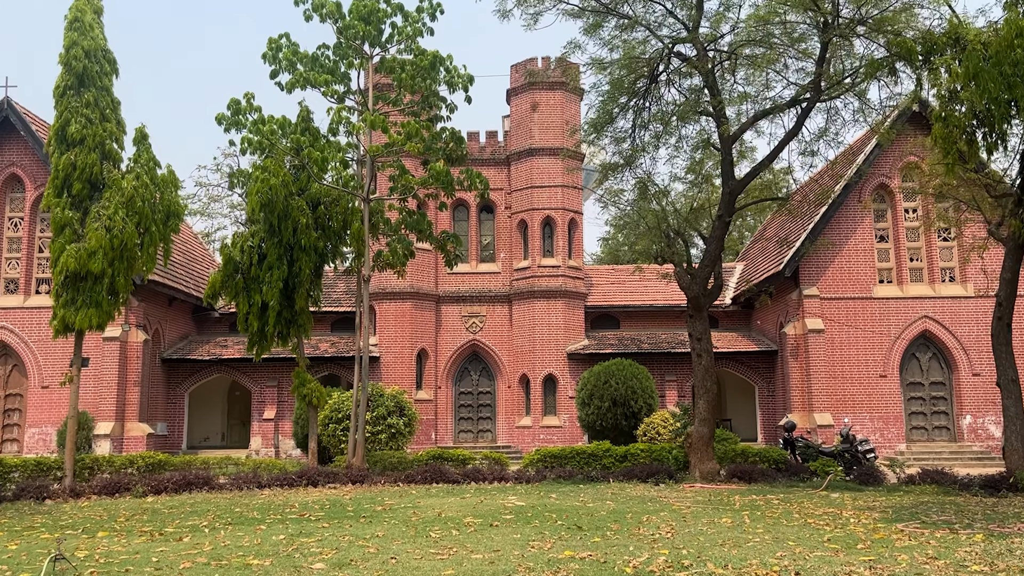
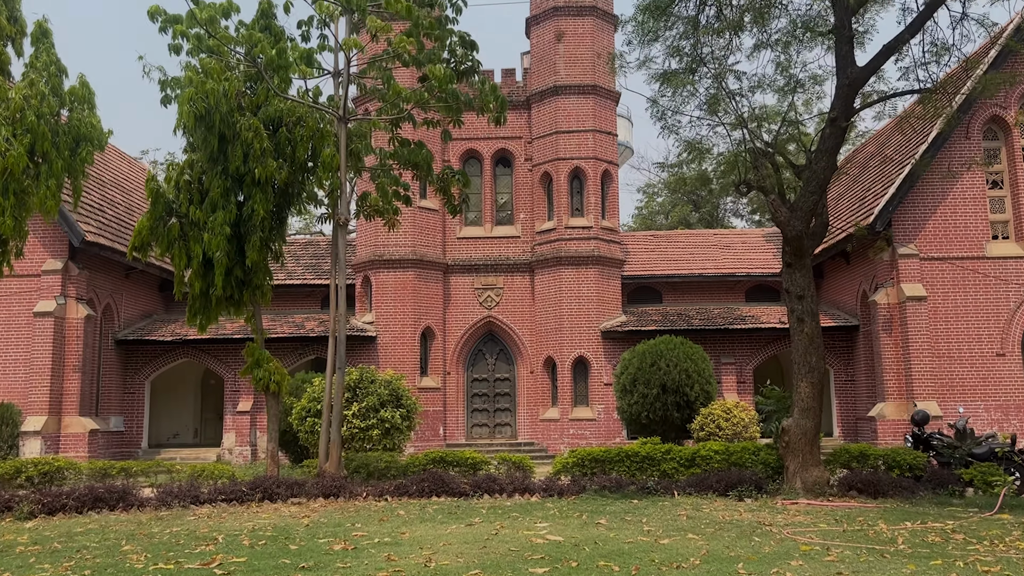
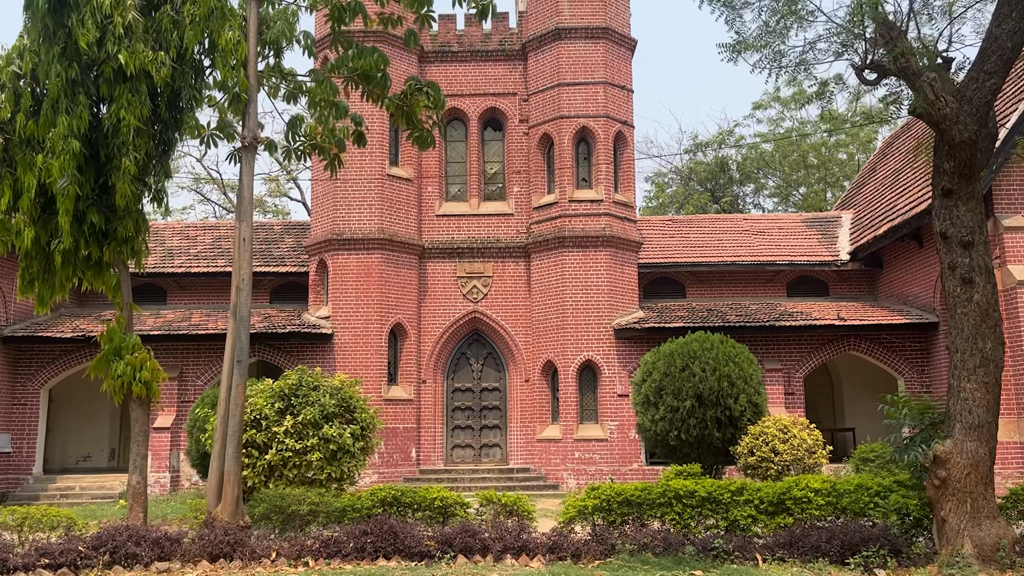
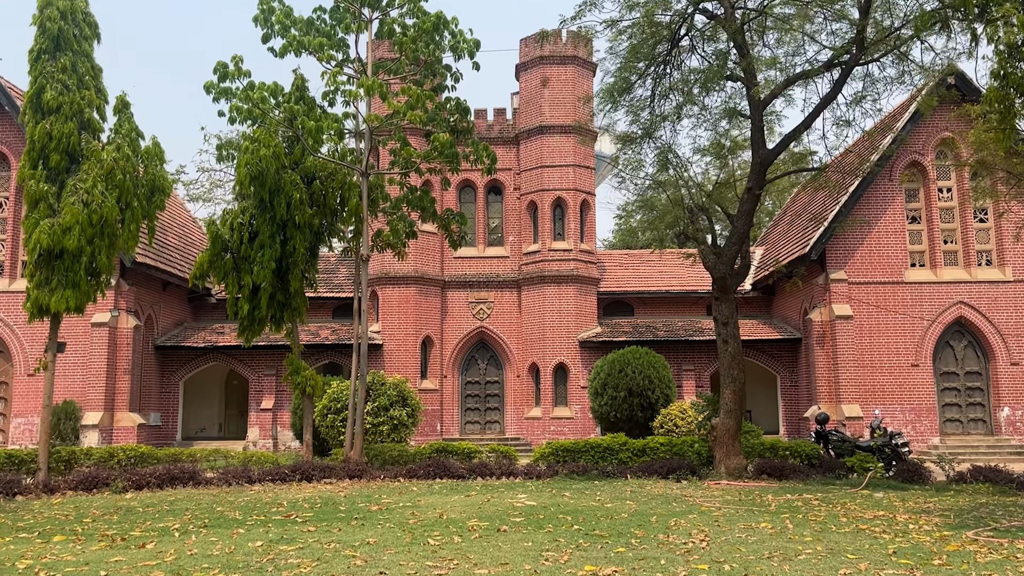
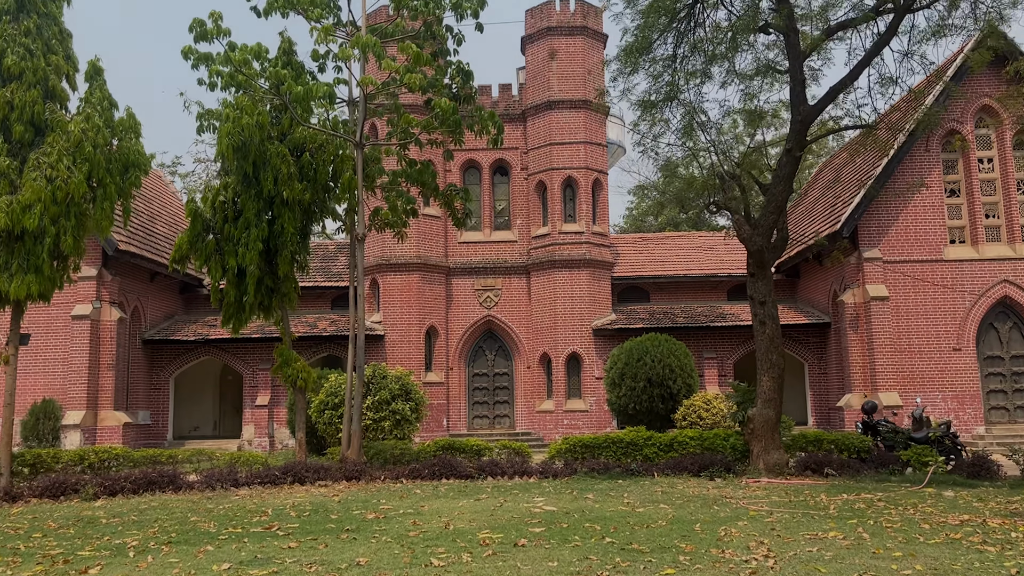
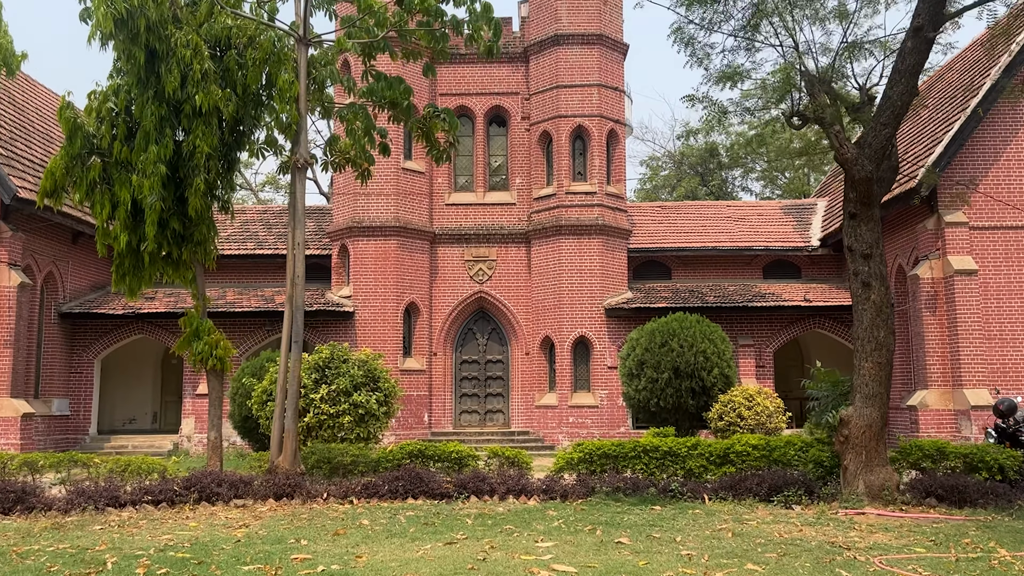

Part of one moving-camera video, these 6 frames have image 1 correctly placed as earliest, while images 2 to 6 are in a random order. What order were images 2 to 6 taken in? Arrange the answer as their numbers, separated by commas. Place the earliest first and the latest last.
4, 5, 2, 6, 3
